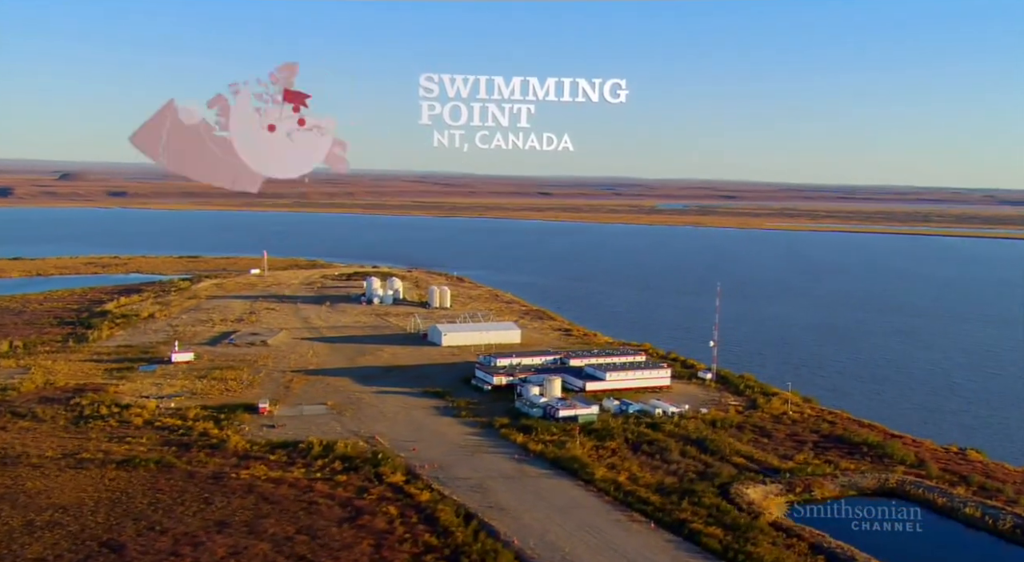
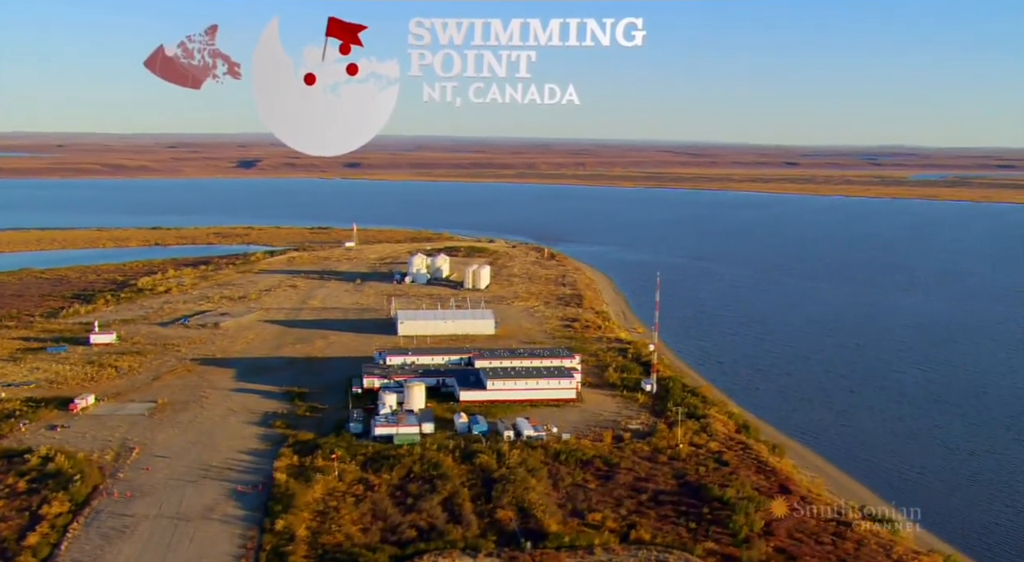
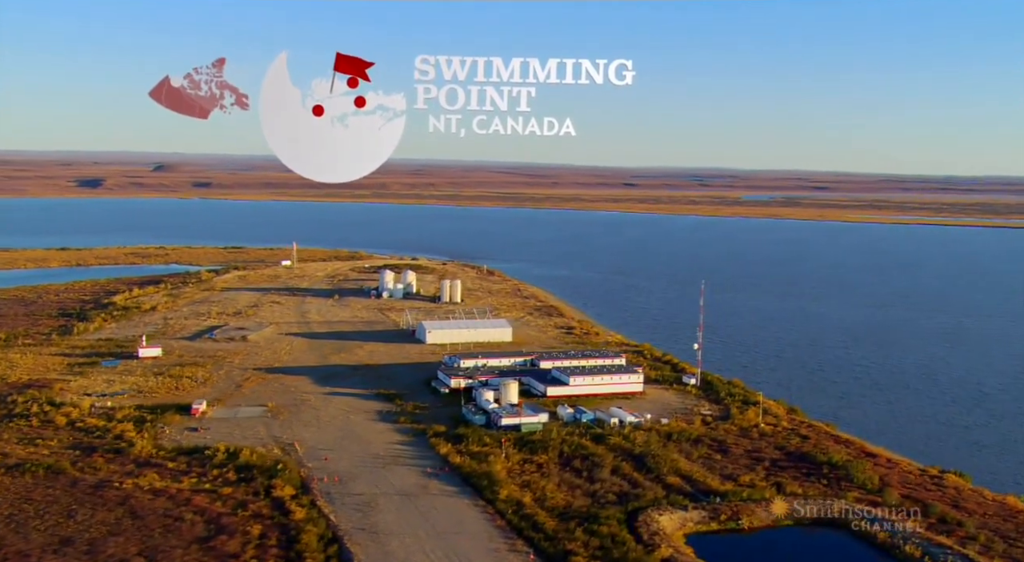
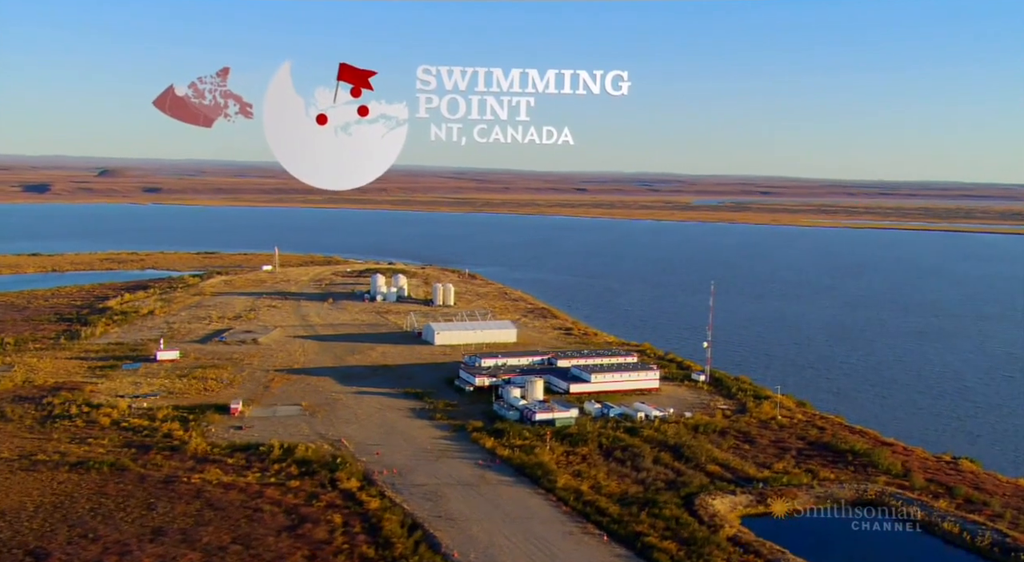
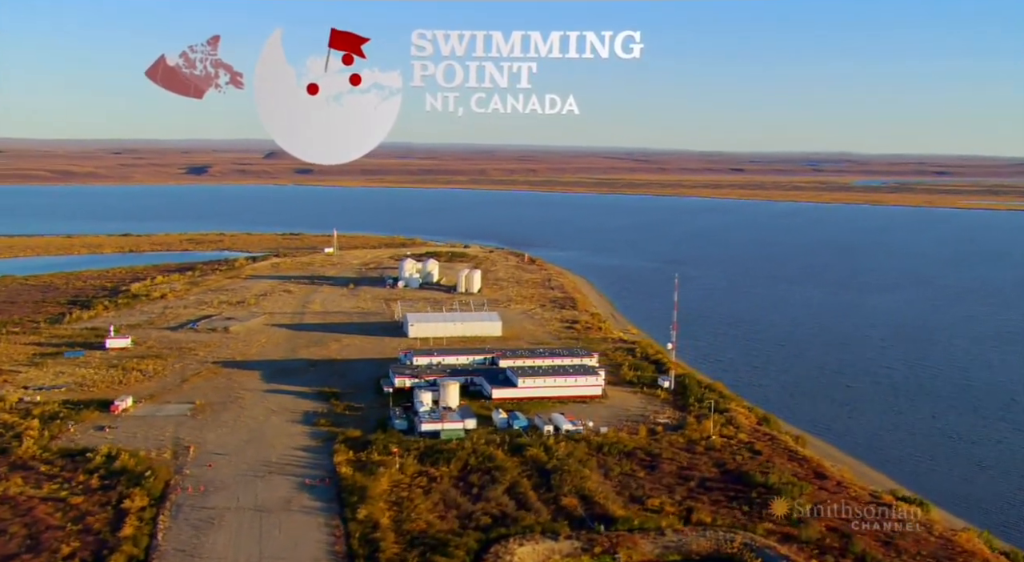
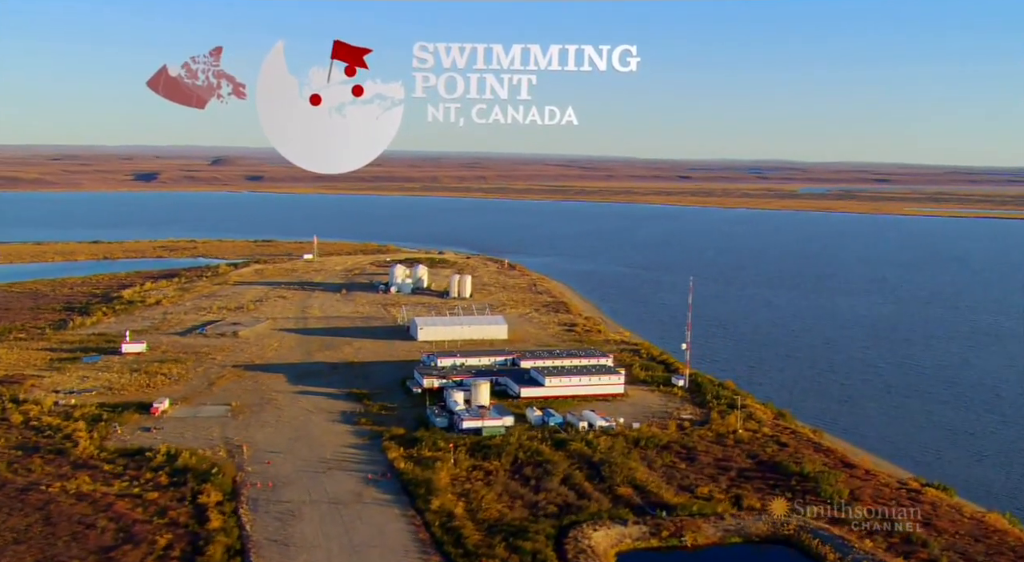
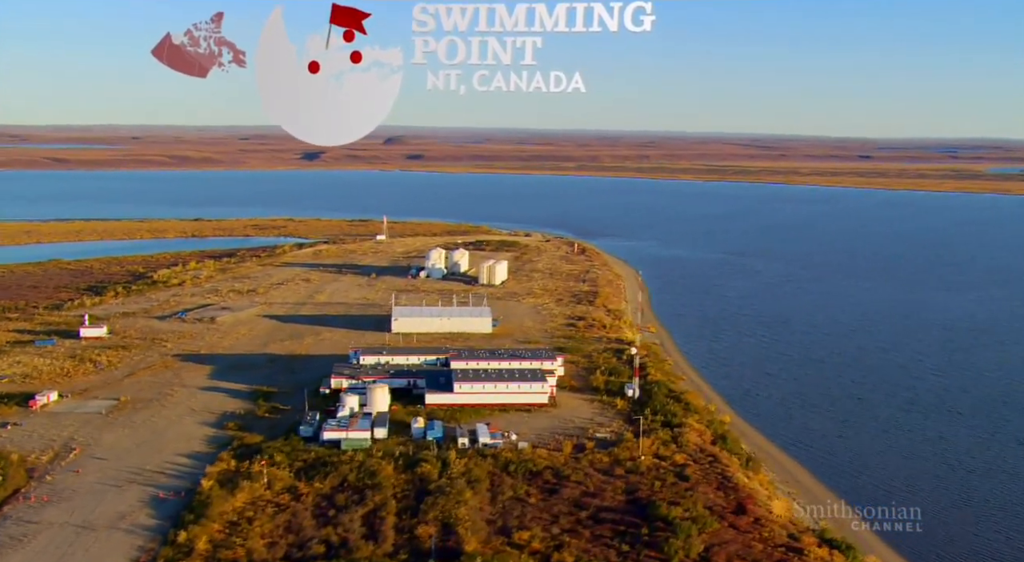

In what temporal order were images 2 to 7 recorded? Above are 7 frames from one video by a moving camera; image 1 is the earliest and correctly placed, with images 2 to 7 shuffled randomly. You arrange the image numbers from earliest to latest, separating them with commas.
4, 3, 6, 5, 2, 7
